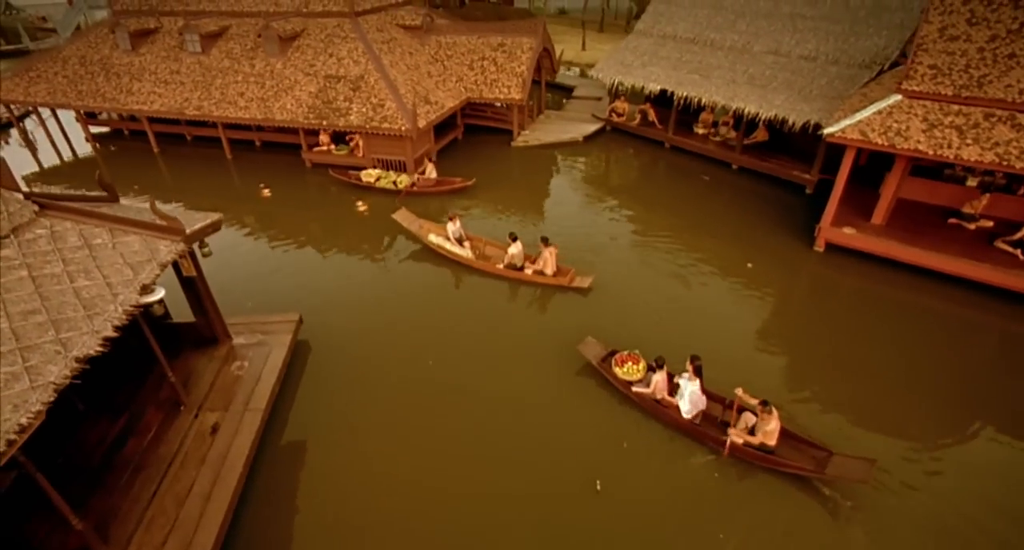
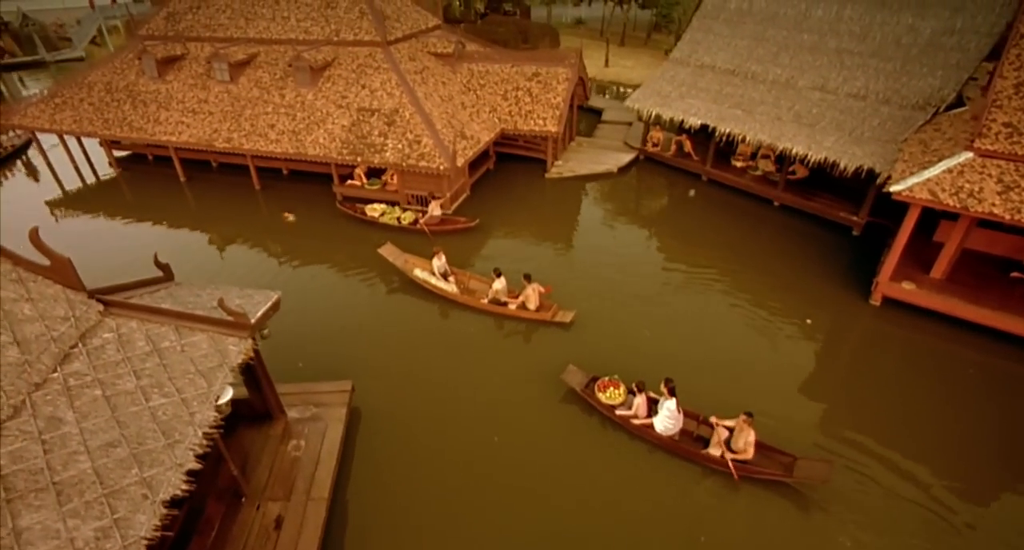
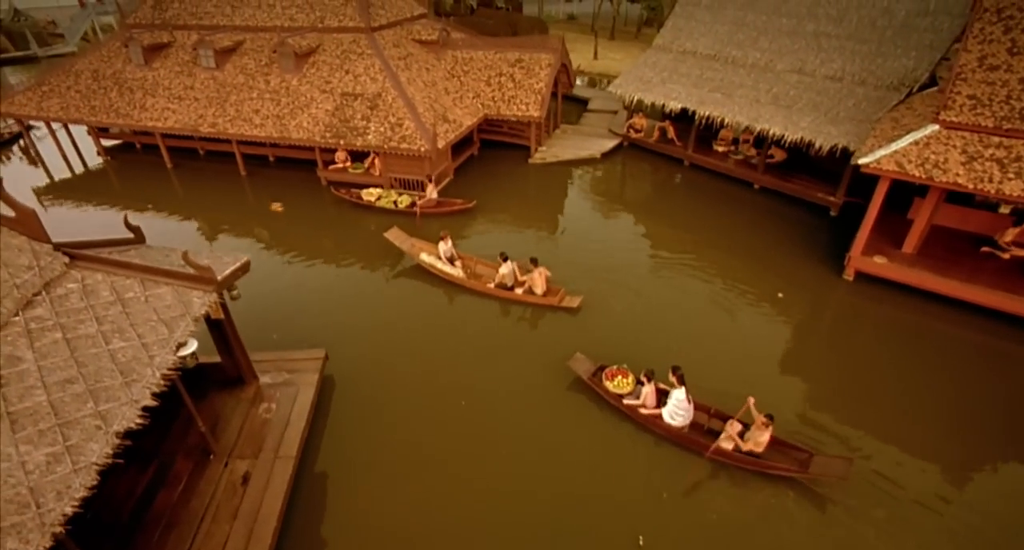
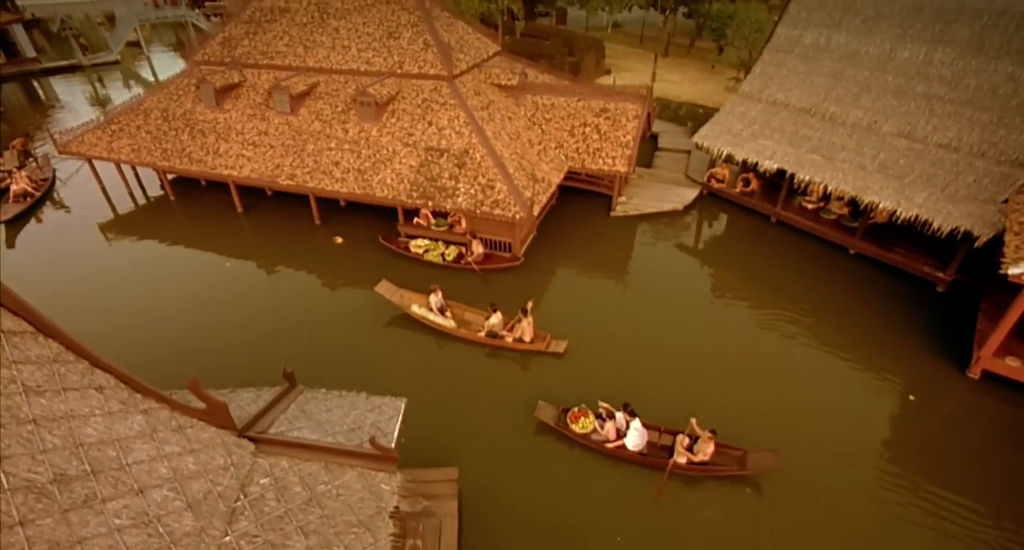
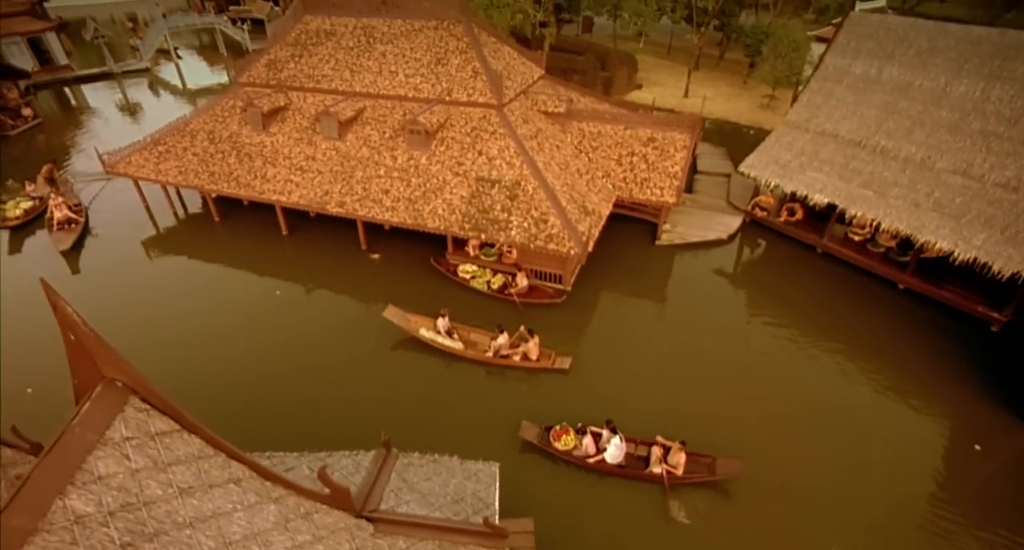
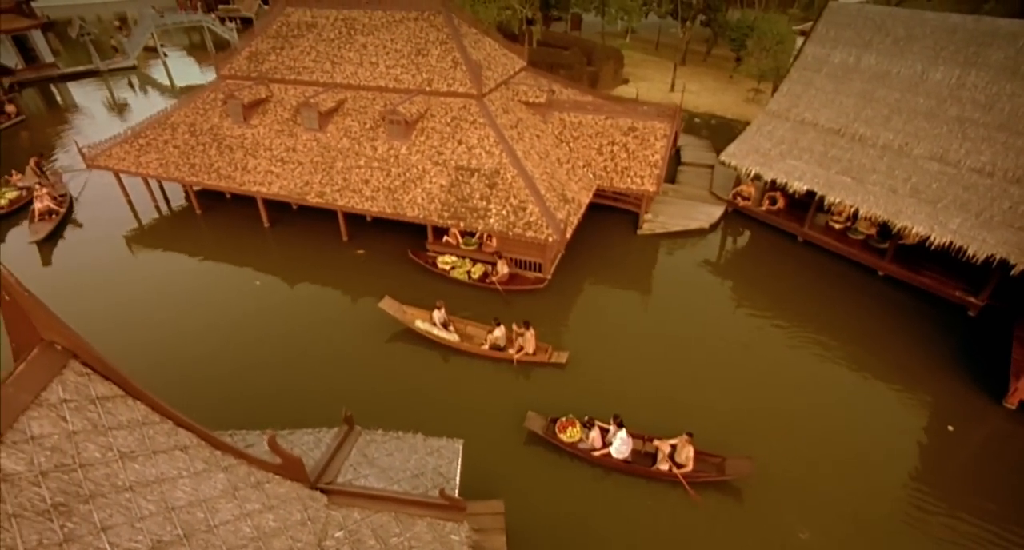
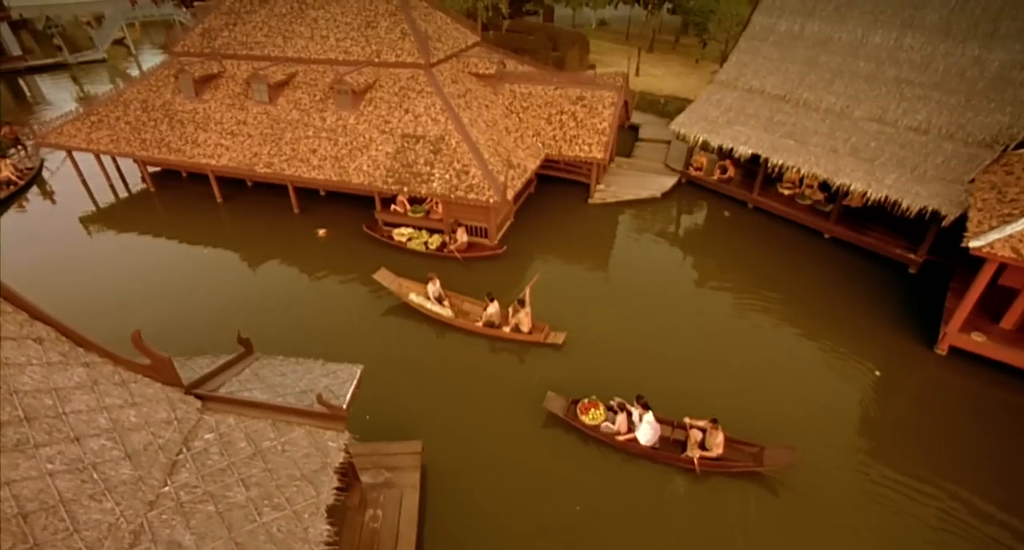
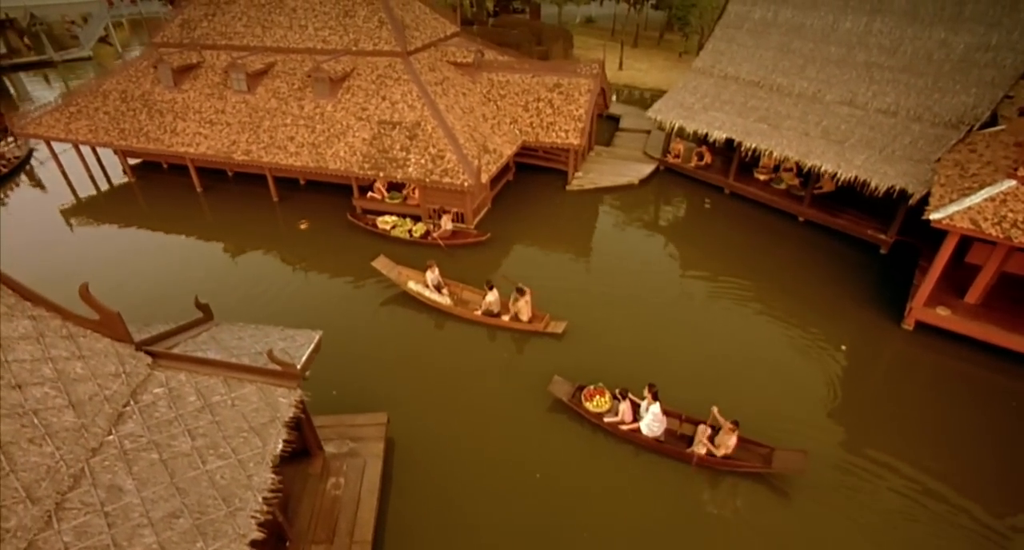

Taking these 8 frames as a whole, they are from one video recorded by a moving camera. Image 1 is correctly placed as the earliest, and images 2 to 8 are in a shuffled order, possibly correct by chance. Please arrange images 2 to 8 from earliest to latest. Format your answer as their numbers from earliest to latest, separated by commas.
3, 2, 8, 7, 4, 6, 5
